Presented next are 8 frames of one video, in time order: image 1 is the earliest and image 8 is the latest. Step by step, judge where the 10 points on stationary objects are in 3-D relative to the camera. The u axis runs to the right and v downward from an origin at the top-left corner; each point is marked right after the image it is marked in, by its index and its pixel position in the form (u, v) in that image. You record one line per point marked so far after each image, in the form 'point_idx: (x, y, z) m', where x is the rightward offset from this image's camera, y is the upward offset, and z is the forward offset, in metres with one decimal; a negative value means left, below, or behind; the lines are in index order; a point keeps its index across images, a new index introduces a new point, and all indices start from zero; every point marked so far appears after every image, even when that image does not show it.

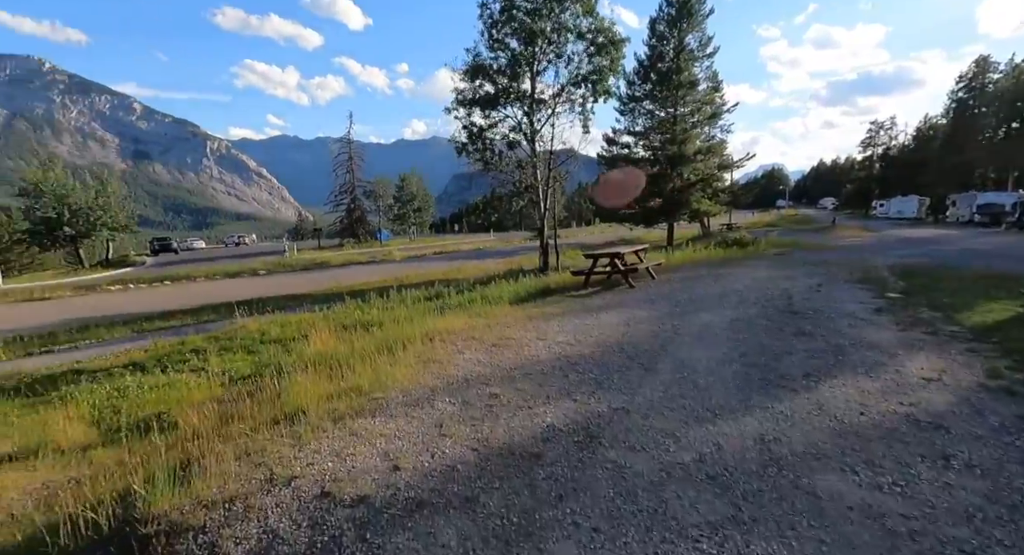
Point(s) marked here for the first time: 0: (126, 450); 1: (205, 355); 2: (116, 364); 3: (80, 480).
0: (-3.9, -1.7, +6.2) m
1: (-5.4, -1.3, +10.7) m
2: (-6.8, -1.4, +10.5) m
3: (-3.8, -1.8, +5.5) m
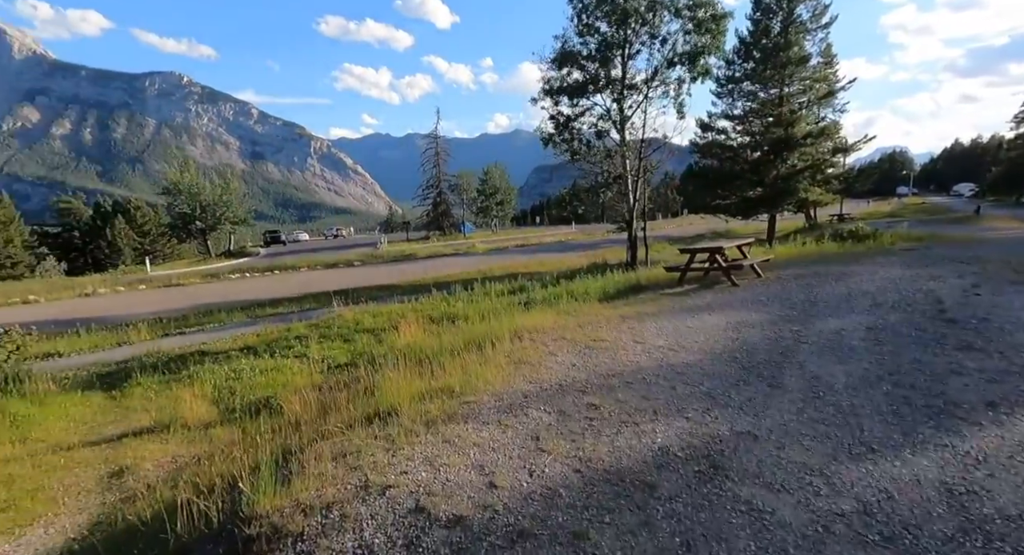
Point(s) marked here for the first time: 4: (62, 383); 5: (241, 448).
0: (-2.9, -1.7, +6.5) m
1: (-3.9, -1.2, +11.1) m
2: (-5.2, -1.3, +11.2) m
3: (-2.9, -1.7, +5.8) m
4: (-6.9, -1.5, +9.4) m
5: (-2.2, -1.5, +4.9) m
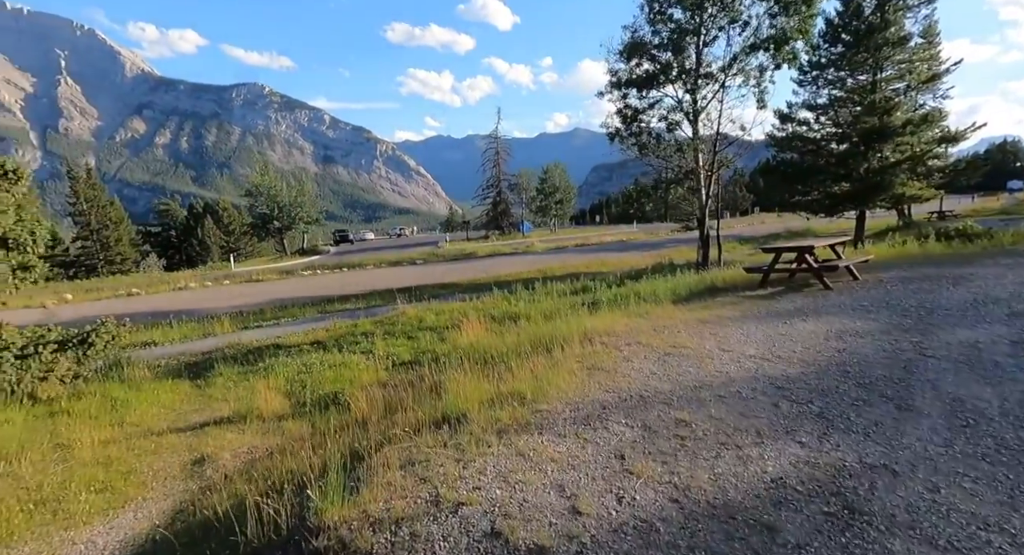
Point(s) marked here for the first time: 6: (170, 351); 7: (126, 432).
0: (-2.2, -1.6, +6.5) m
1: (-2.7, -1.2, +11.3) m
2: (-4.1, -1.2, +11.4) m
3: (-2.3, -1.7, +5.8) m
4: (-5.9, -1.4, +9.9) m
5: (-1.7, -1.4, +4.9) m
6: (-6.7, -1.3, +11.6) m
7: (-4.6, -1.8, +7.1) m
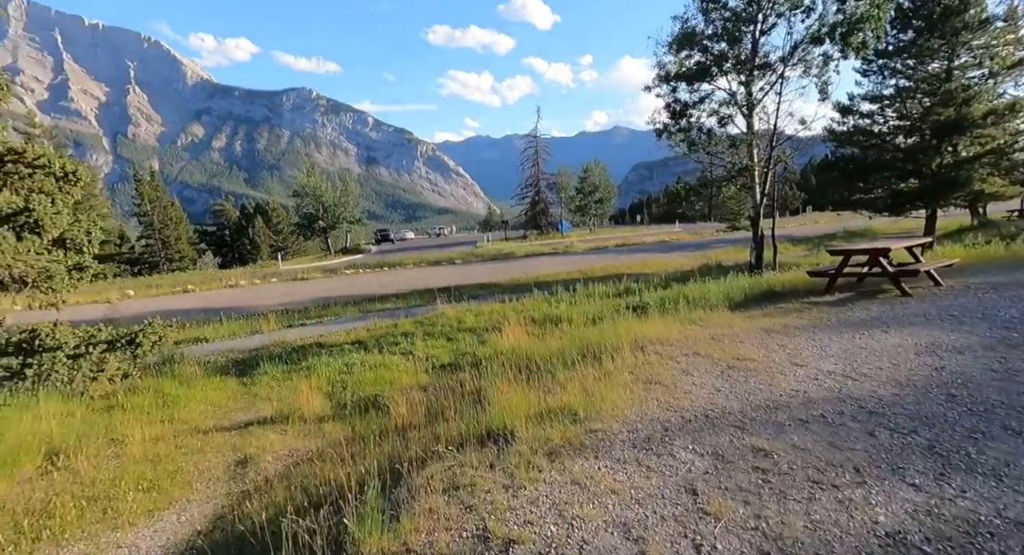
0: (-1.8, -1.7, +6.5) m
1: (-1.9, -1.2, +11.2) m
2: (-3.3, -1.2, +11.5) m
3: (-1.9, -1.7, +5.8) m
4: (-5.2, -1.4, +10.0) m
5: (-1.3, -1.5, +4.8) m
6: (-5.8, -1.3, +11.8) m
7: (-4.1, -1.8, +7.2) m
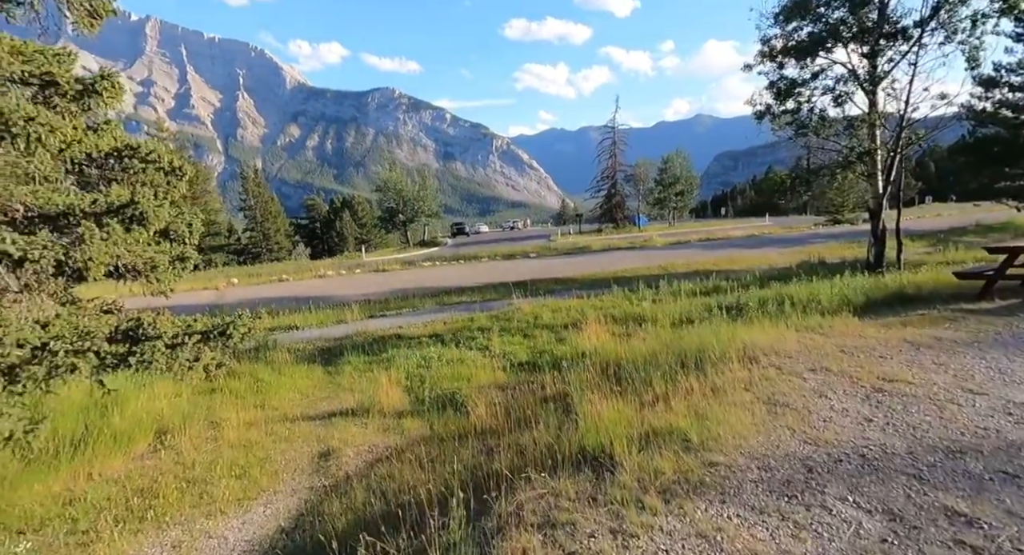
0: (-0.9, -1.6, +6.3) m
1: (-0.4, -1.1, +11.1) m
2: (-1.7, -1.1, +11.5) m
3: (-1.1, -1.7, +5.6) m
4: (-3.8, -1.3, +10.3) m
5: (-0.7, -1.4, +4.7) m
6: (-4.3, -1.2, +12.1) m
7: (-3.1, -1.7, +7.3) m
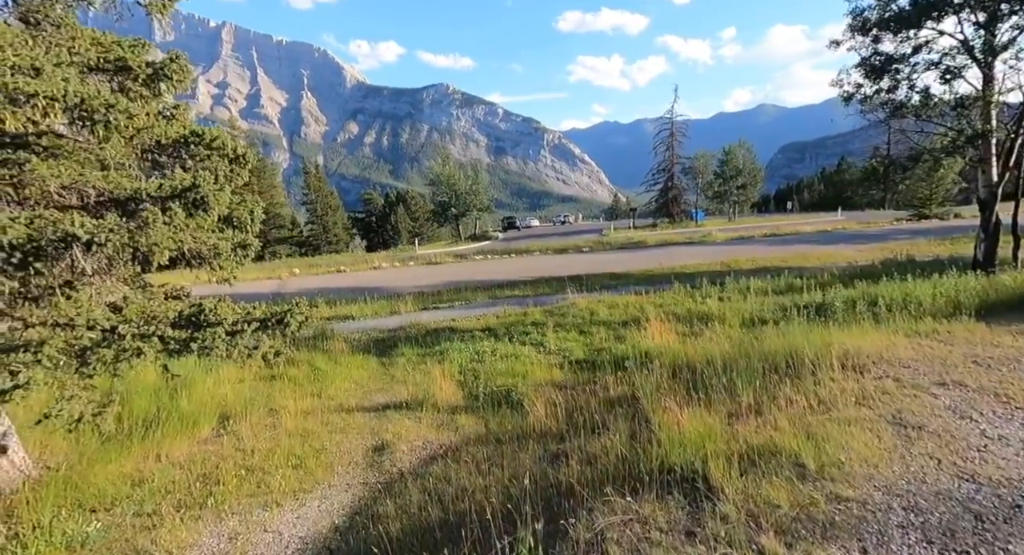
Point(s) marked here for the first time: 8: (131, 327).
0: (-0.3, -1.5, +6.1) m
1: (+0.6, -1.0, +10.8) m
2: (-0.7, -1.0, +11.3) m
3: (-0.5, -1.6, +5.4) m
4: (-2.9, -1.2, +10.3) m
5: (-0.2, -1.4, +4.4) m
6: (-3.1, -1.0, +12.2) m
7: (-2.4, -1.6, +7.3) m
8: (-3.0, -0.4, +4.6) m
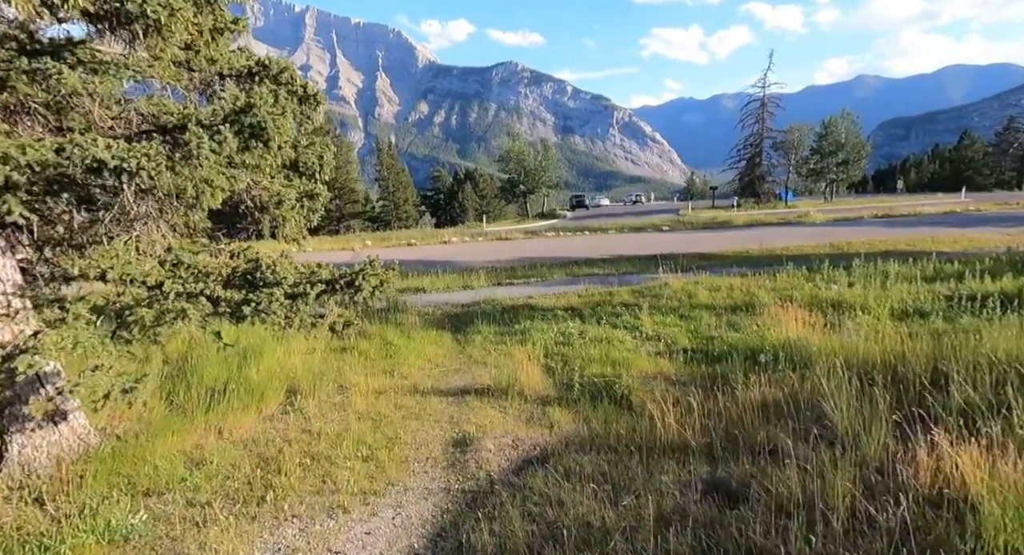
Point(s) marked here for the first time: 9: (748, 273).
0: (+0.7, -1.2, +5.1) m
1: (+2.0, -0.6, +9.6) m
2: (+0.8, -0.5, +10.3) m
3: (+0.3, -1.3, +4.4) m
4: (-1.5, -0.7, +9.5) m
5: (+0.6, -1.2, +3.4) m
6: (-1.5, -0.4, +11.4) m
7: (-1.3, -1.2, +6.4) m
8: (-2.2, -0.1, +3.8) m
9: (+5.2, +0.2, +12.8) m
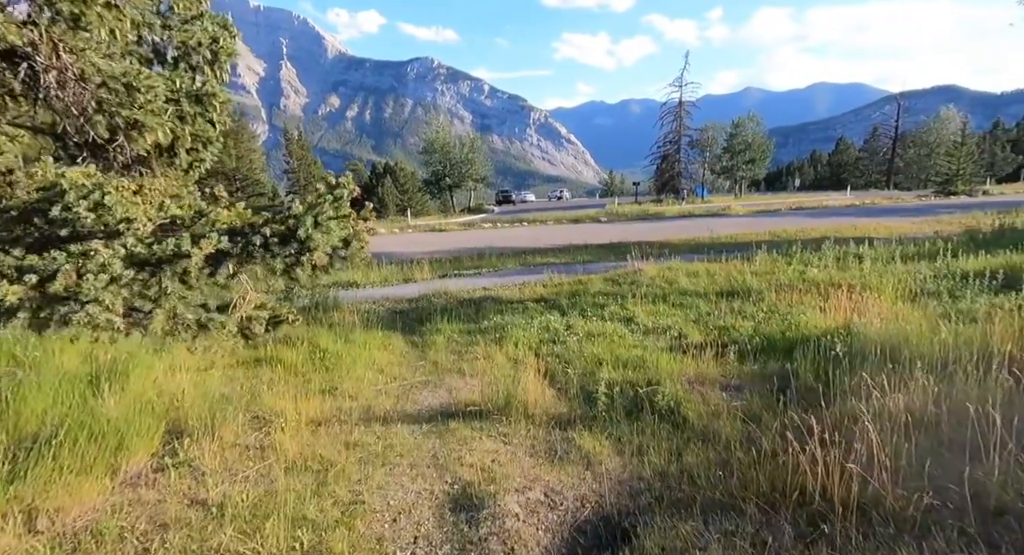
0: (+0.8, -1.0, +3.4) m
1: (+1.5, -0.3, +8.1) m
2: (+0.2, -0.3, +8.6) m
3: (+0.6, -1.1, +2.7) m
4: (-1.9, -0.5, +7.5) m
5: (+0.9, -0.9, +1.7) m
6: (-2.2, -0.3, +9.3) m
7: (-1.4, -1.0, +4.5) m
8: (-1.9, +0.1, +1.8) m
9: (+4.1, +0.5, +11.7) m
